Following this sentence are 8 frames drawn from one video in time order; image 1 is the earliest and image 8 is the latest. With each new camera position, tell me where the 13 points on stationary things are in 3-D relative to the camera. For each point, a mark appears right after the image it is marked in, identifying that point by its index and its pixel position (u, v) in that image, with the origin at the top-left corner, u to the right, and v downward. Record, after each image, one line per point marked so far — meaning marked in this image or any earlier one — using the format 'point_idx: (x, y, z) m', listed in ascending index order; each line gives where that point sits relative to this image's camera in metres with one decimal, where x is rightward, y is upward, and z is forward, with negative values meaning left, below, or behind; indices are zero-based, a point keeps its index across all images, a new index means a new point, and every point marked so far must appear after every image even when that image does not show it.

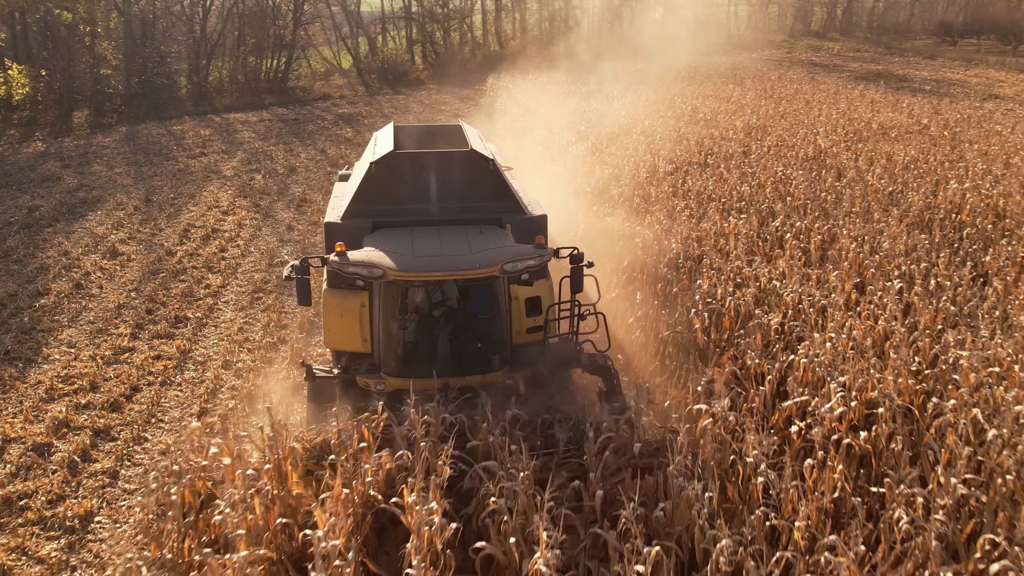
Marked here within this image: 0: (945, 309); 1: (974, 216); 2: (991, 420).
0: (+2.3, -0.1, +5.4) m
1: (+3.4, +0.6, +7.6) m
2: (+1.9, -0.6, +4.0) m
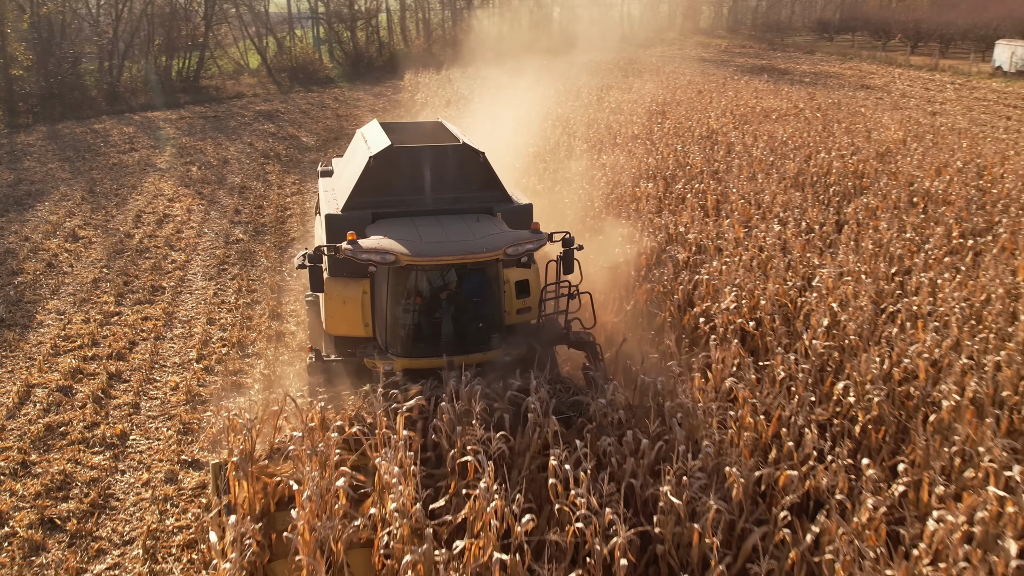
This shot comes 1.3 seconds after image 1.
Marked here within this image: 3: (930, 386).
0: (+2.0, +0.3, +6.9) m
1: (+2.9, +1.0, +9.2) m
2: (+1.8, -0.2, +5.5) m
3: (+1.9, -0.4, +4.6) m
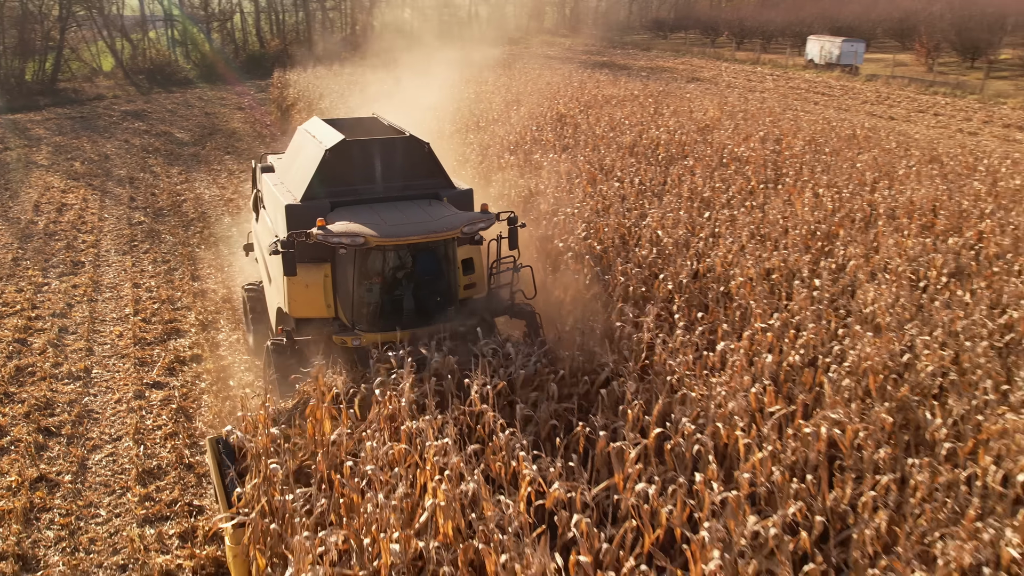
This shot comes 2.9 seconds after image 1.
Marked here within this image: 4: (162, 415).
0: (+1.1, +0.8, +8.7) m
1: (+1.7, +1.6, +11.1) m
2: (+1.1, +0.4, +7.3) m
3: (+1.3, +0.1, +6.5) m
4: (-2.3, -0.8, +6.8) m
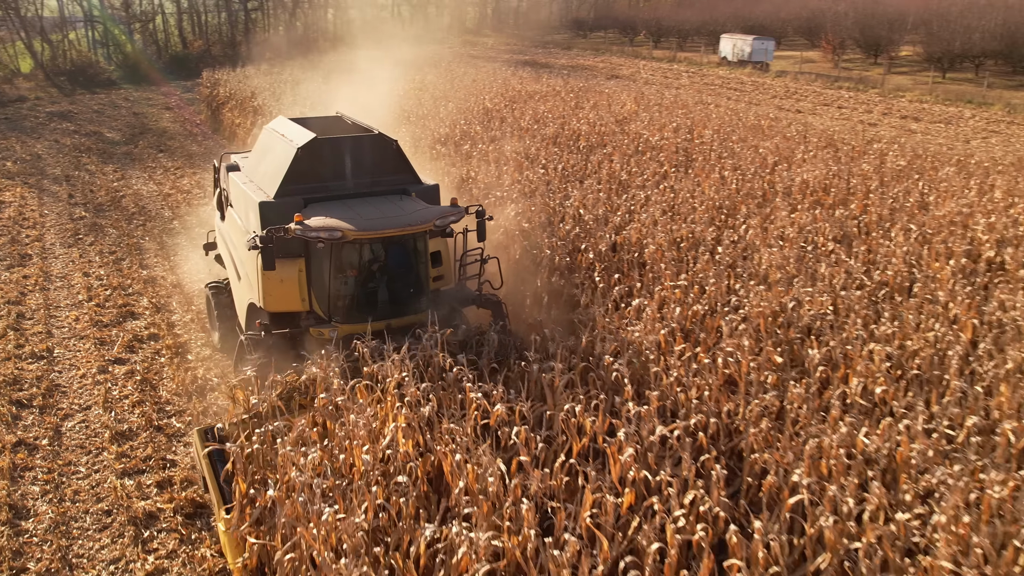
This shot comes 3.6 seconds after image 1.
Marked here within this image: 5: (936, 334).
0: (+0.5, +1.0, +9.5) m
1: (+0.9, +1.8, +11.9) m
2: (+0.6, +0.6, +8.0) m
3: (+0.9, +0.3, +7.2) m
4: (-2.8, -0.7, +7.3) m
5: (+2.2, -0.3, +5.3) m
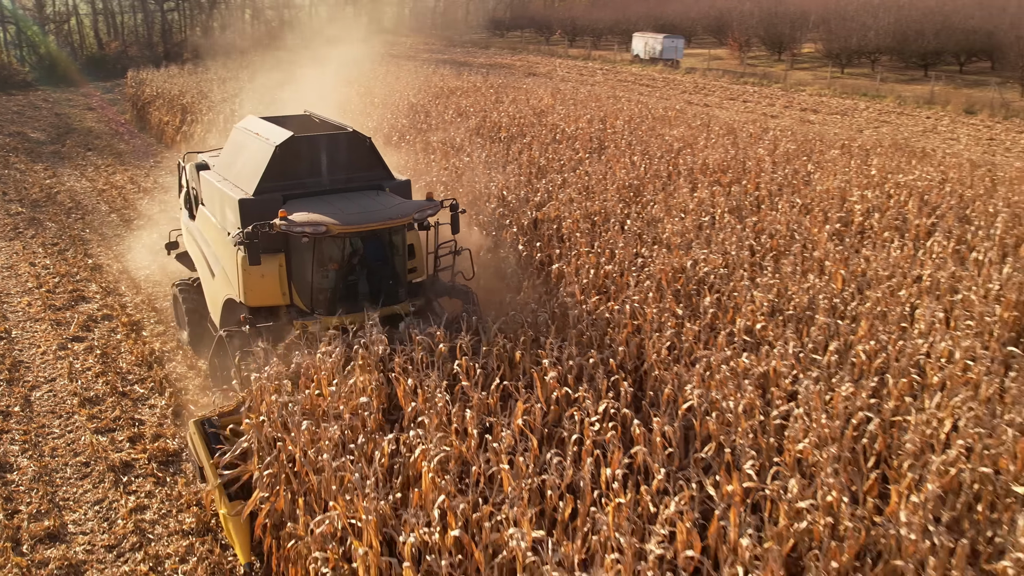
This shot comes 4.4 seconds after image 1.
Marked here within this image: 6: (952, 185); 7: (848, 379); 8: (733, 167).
0: (-0.2, +1.2, +10.3) m
1: (-0.1, +2.0, +12.7) m
2: (0.0, +0.8, +8.8) m
3: (+0.4, +0.5, +8.1) m
4: (-3.3, -0.6, +7.9) m
5: (+1.8, 0.0, +6.2) m
6: (+4.0, +0.9, +9.2) m
7: (+1.6, -0.4, +4.7) m
8: (+2.1, +1.2, +9.8) m
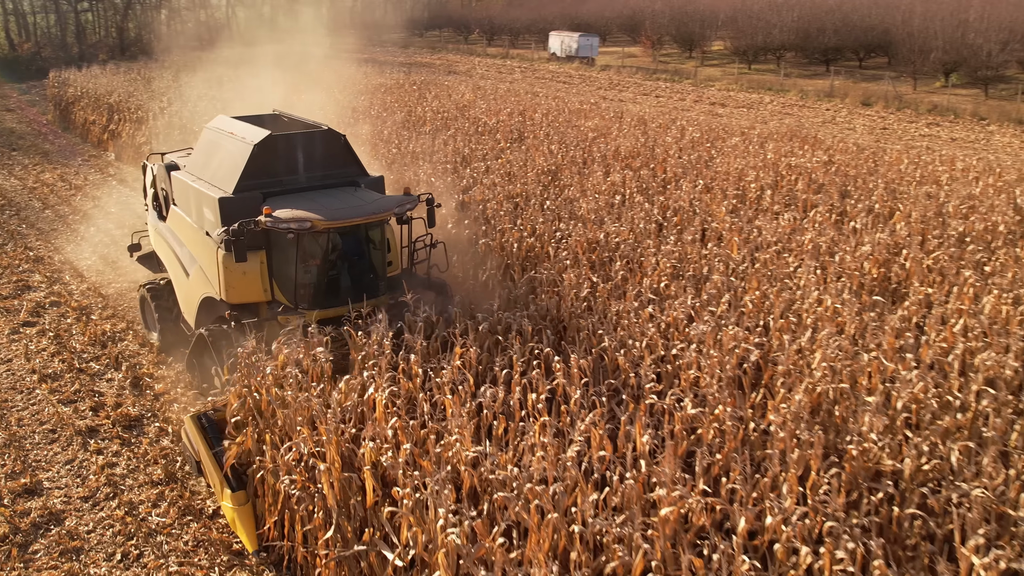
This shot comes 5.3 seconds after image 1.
0: (-1.0, +1.4, +10.9) m
1: (-1.1, +2.2, +13.3) m
2: (-0.7, +1.0, +9.5) m
3: (-0.3, +0.7, +8.8) m
4: (-3.8, -0.4, +8.3) m
5: (+1.3, +0.3, +7.0) m
6: (+3.3, +1.2, +10.2) m
7: (+1.2, -0.2, +5.5) m
8: (+1.4, +1.4, +10.7) m
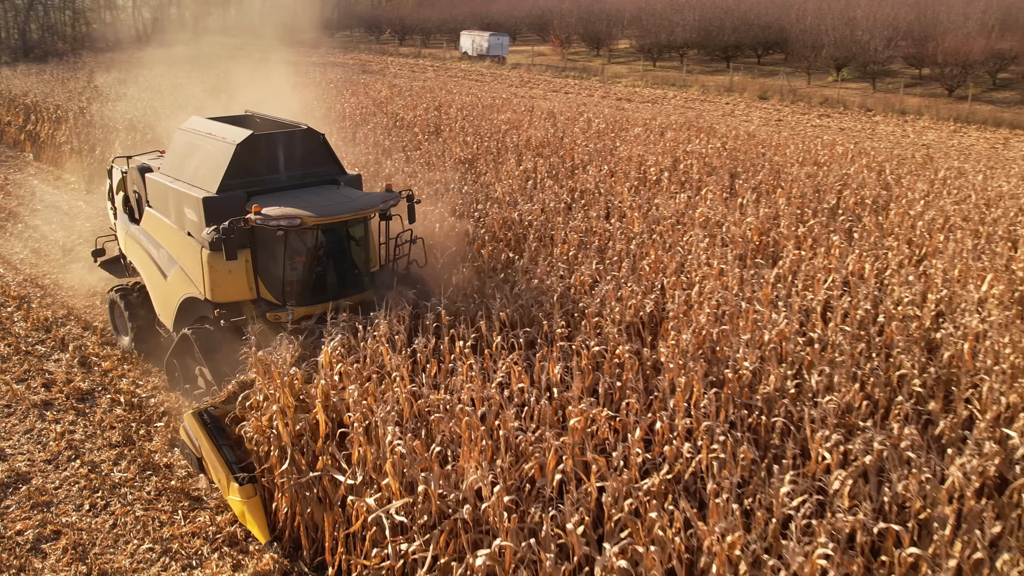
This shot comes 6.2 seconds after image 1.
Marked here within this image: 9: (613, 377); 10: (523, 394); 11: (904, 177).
0: (-2.0, +1.6, +11.5) m
1: (-2.2, +2.4, +13.9) m
2: (-1.5, +1.2, +10.1) m
3: (-1.0, +0.9, +9.4) m
4: (-4.5, -0.3, +8.7) m
5: (+0.8, +0.5, +7.8) m
6: (+2.4, +1.5, +11.1) m
7: (+0.8, 0.0, +6.3) m
8: (+0.5, +1.6, +11.5) m
9: (+0.5, -0.4, +4.9) m
10: (+0.1, -0.5, +4.9) m
11: (+3.9, +1.1, +10.2) m
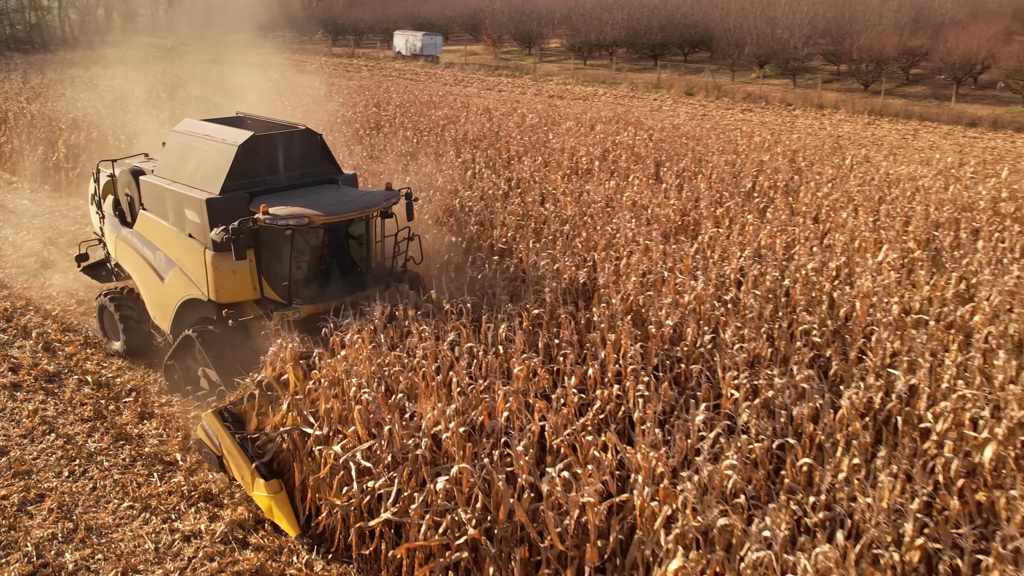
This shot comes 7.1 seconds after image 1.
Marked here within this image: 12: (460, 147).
0: (-2.7, +1.7, +11.9) m
1: (-3.1, +2.5, +14.3) m
2: (-2.1, +1.3, +10.6) m
3: (-1.6, +1.1, +9.9) m
4: (-5.0, -0.3, +9.0) m
5: (+0.3, +0.7, +8.4) m
6: (+1.7, +1.7, +11.8) m
7: (+0.4, +0.2, +7.0) m
8: (-0.3, +1.8, +12.0) m
9: (+0.2, -0.3, +5.5) m
10: (-0.2, -0.3, +5.4) m
11: (+3.3, +1.4, +11.1) m
12: (-0.6, +1.6, +11.4) m
